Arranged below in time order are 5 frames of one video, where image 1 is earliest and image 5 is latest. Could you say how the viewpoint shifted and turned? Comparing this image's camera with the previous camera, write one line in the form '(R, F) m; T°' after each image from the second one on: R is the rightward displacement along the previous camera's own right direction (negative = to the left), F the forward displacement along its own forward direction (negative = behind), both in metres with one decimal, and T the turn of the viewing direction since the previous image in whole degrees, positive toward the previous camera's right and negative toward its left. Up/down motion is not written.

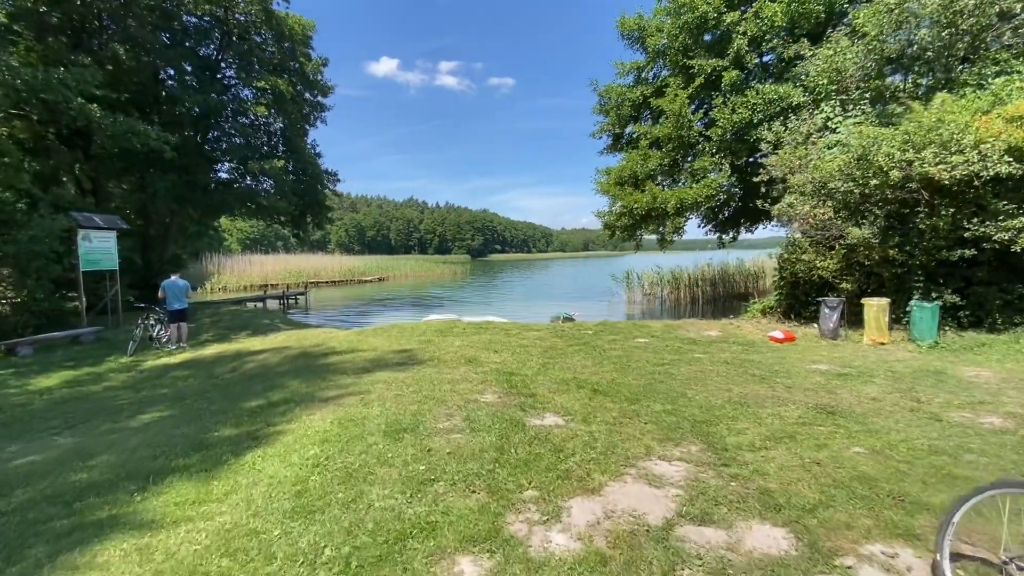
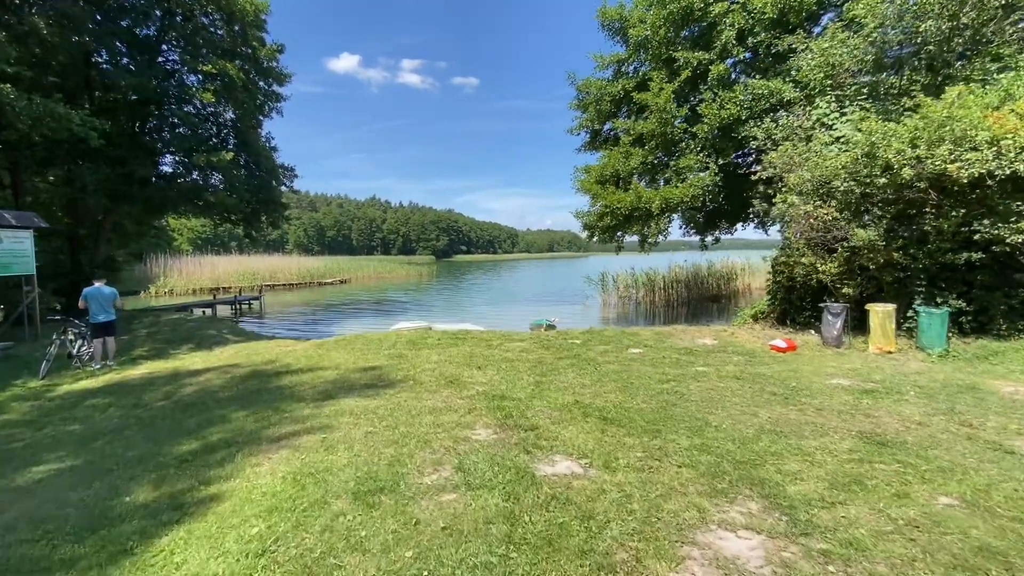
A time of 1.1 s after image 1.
(-0.3, +1.0) m; +4°
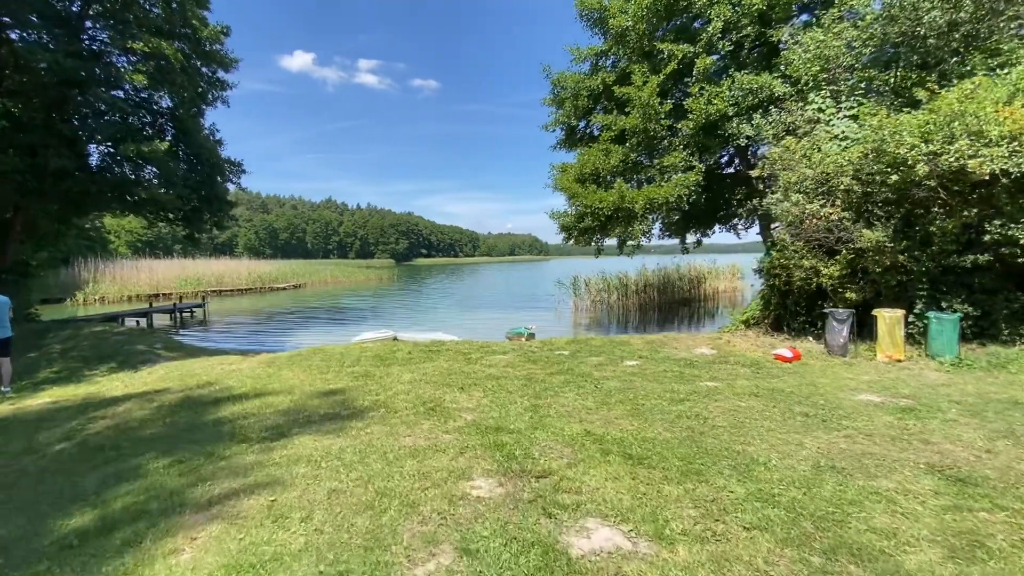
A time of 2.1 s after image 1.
(-0.4, +1.1) m; +5°
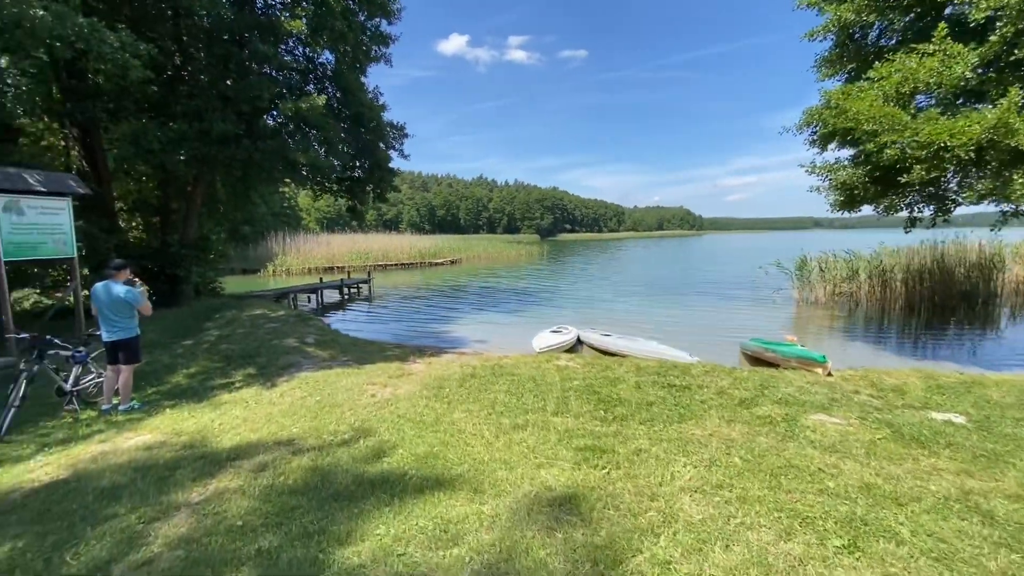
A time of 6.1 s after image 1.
(-1.9, +3.6) m; -17°
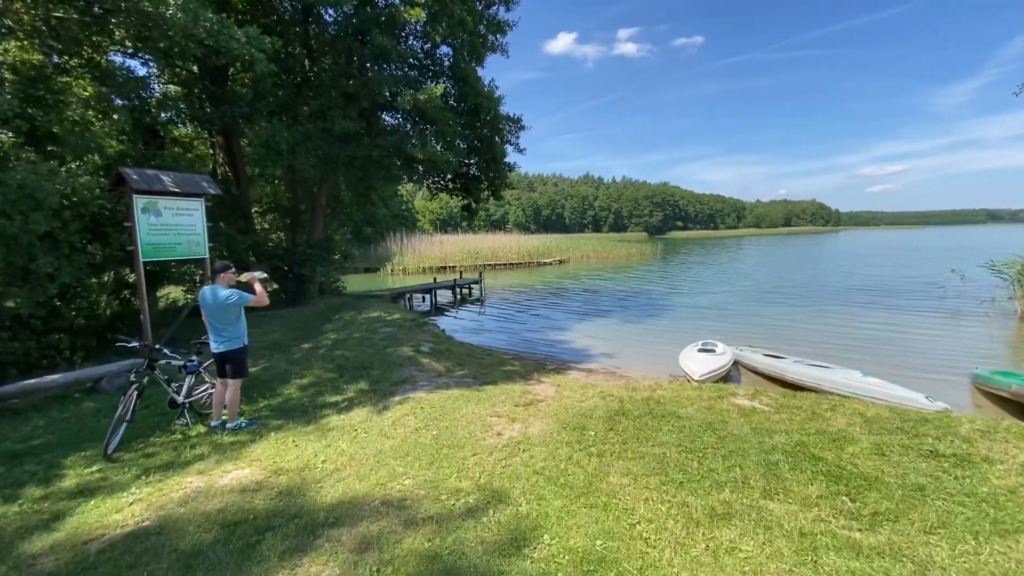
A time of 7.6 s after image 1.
(-0.6, +1.4) m; -12°
